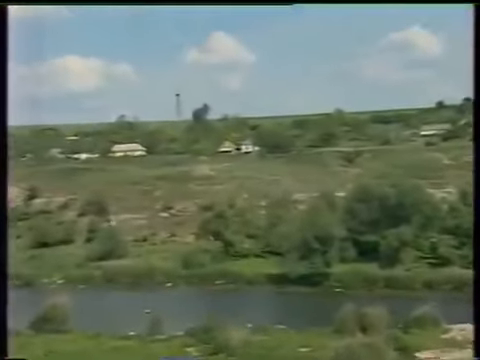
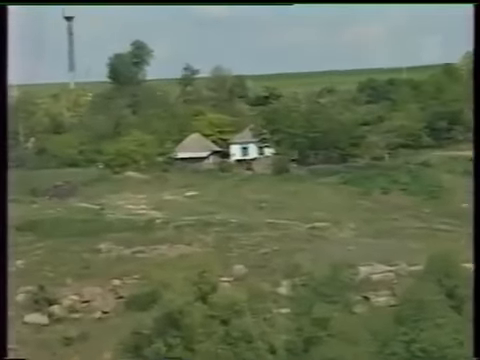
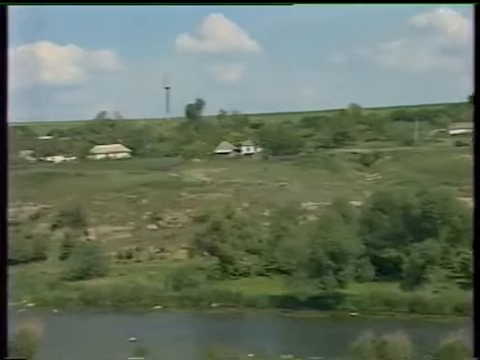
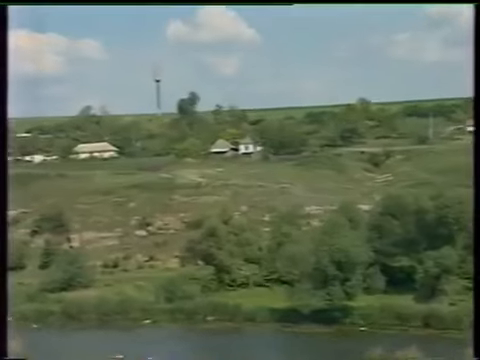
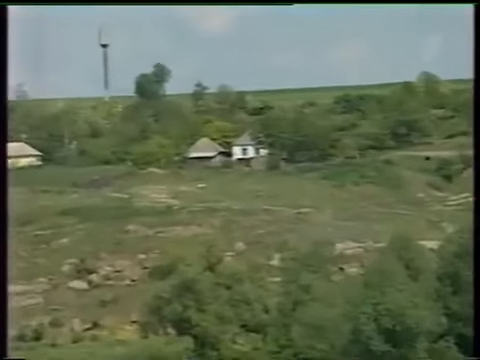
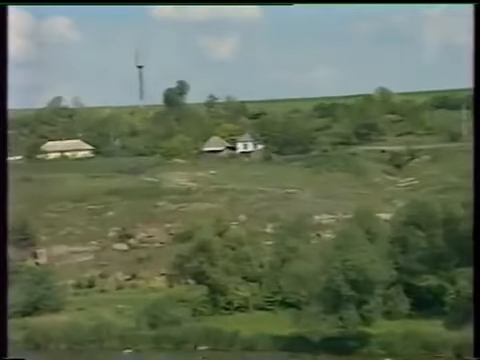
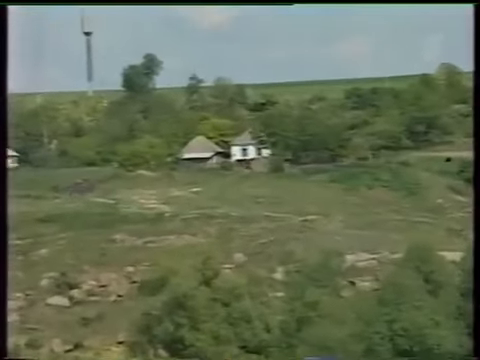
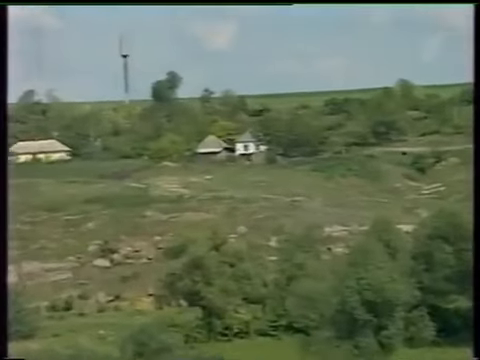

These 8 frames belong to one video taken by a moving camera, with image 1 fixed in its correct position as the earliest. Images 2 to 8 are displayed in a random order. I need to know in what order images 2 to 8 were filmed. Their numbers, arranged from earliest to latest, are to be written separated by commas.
3, 4, 6, 8, 5, 7, 2
